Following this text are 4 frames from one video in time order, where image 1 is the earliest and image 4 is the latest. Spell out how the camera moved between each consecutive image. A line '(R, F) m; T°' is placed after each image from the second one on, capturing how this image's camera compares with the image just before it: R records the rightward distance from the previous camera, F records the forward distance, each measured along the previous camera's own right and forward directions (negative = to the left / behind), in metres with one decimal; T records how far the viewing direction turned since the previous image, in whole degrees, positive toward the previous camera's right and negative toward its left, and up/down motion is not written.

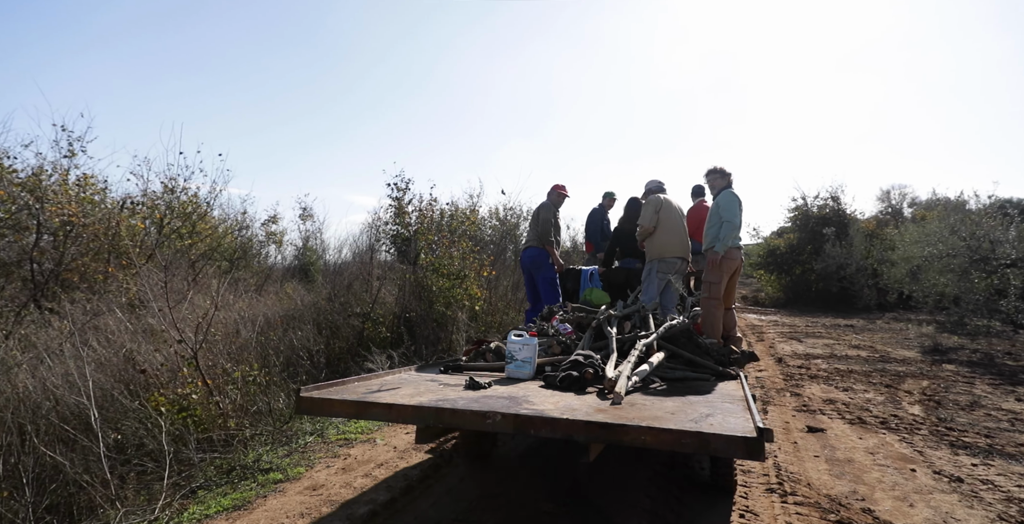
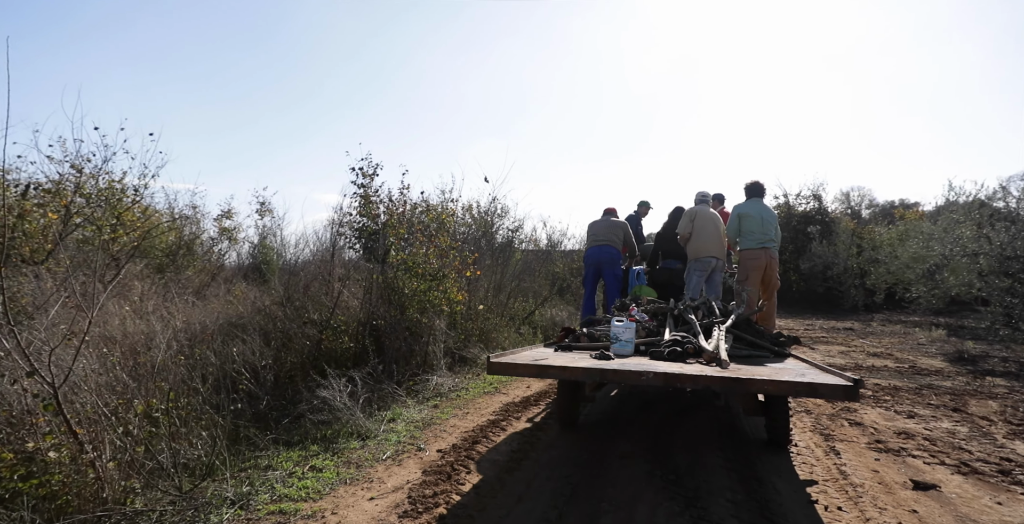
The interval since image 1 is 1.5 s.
(-0.2, +1.4) m; +3°
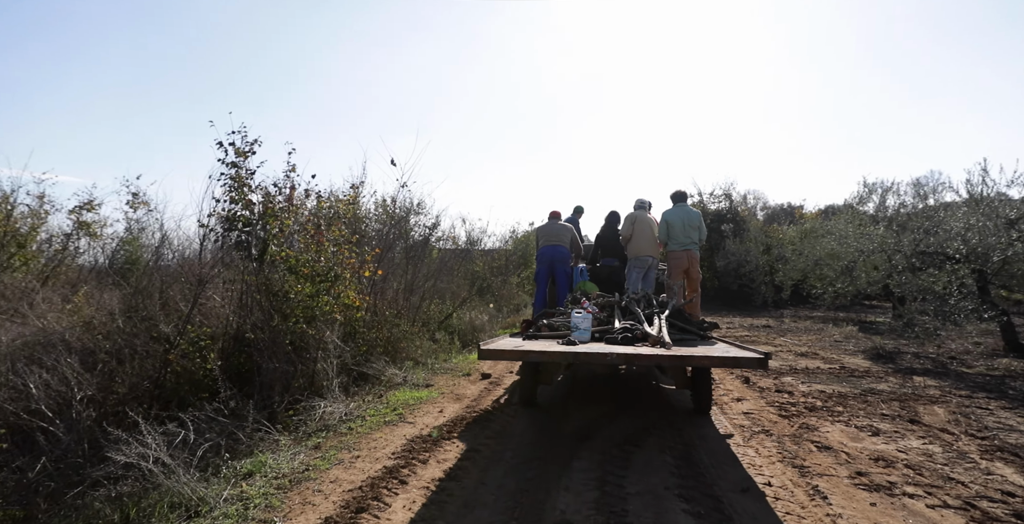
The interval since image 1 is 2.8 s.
(+0.1, +1.1) m; +8°
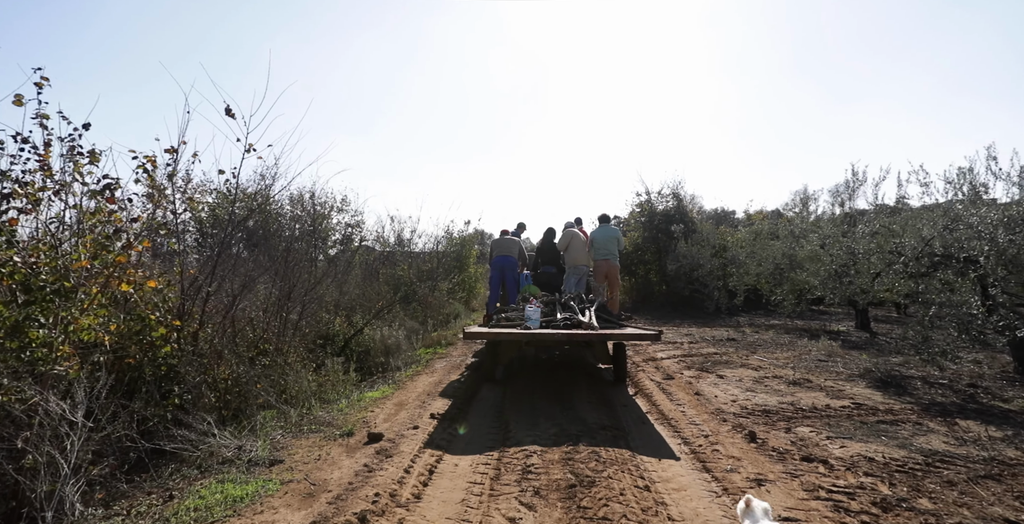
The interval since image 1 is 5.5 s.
(+0.4, +2.5) m; +6°
